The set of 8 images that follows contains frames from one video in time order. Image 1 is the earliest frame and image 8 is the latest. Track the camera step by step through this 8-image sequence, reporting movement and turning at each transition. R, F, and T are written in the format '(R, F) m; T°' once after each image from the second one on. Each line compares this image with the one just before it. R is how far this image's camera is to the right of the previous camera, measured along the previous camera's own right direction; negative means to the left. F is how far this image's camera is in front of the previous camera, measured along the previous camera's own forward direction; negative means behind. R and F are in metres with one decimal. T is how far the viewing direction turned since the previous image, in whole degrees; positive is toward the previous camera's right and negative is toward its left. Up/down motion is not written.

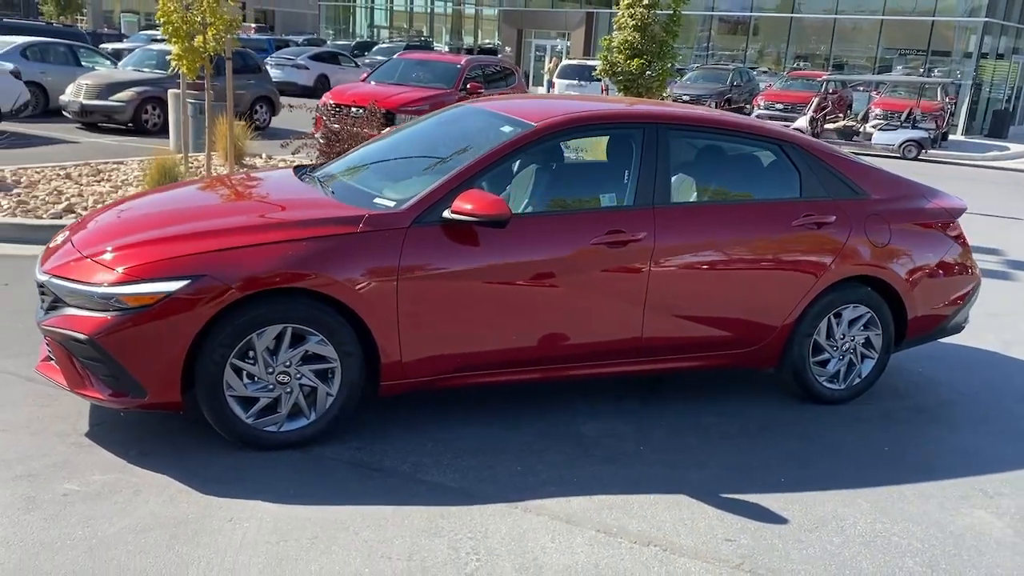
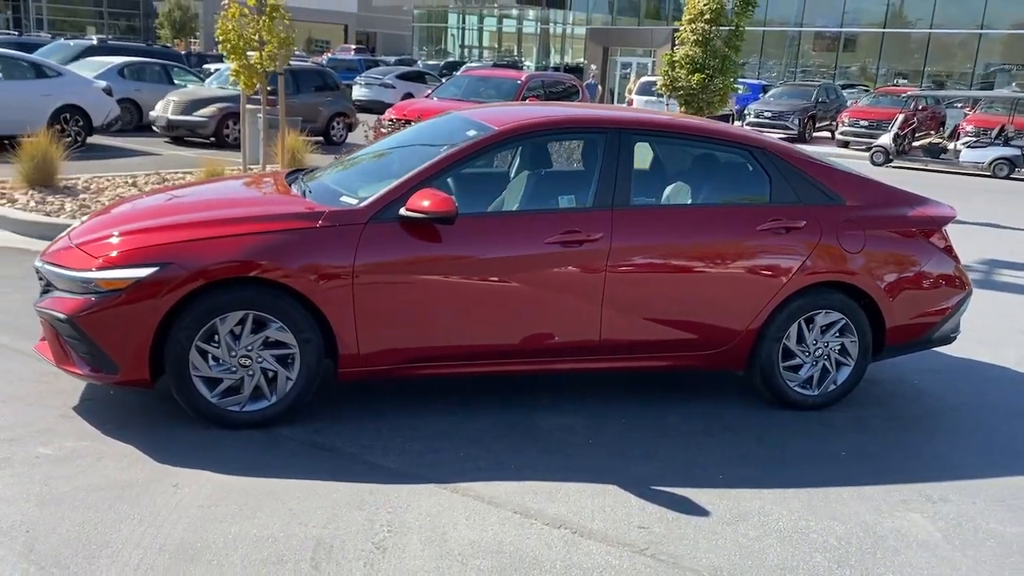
(+0.7, -0.2) m; -6°
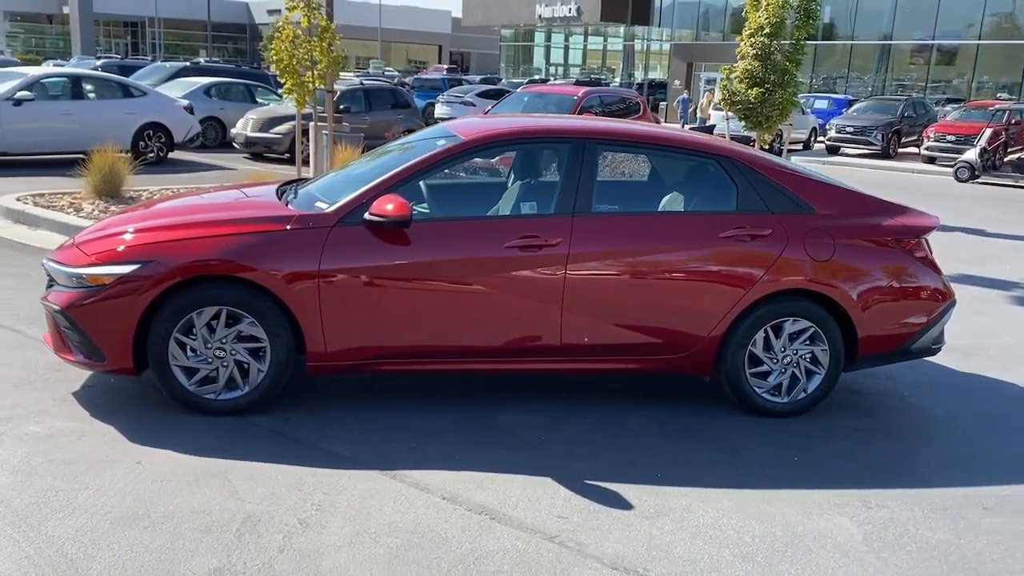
(+0.7, -0.2) m; -6°
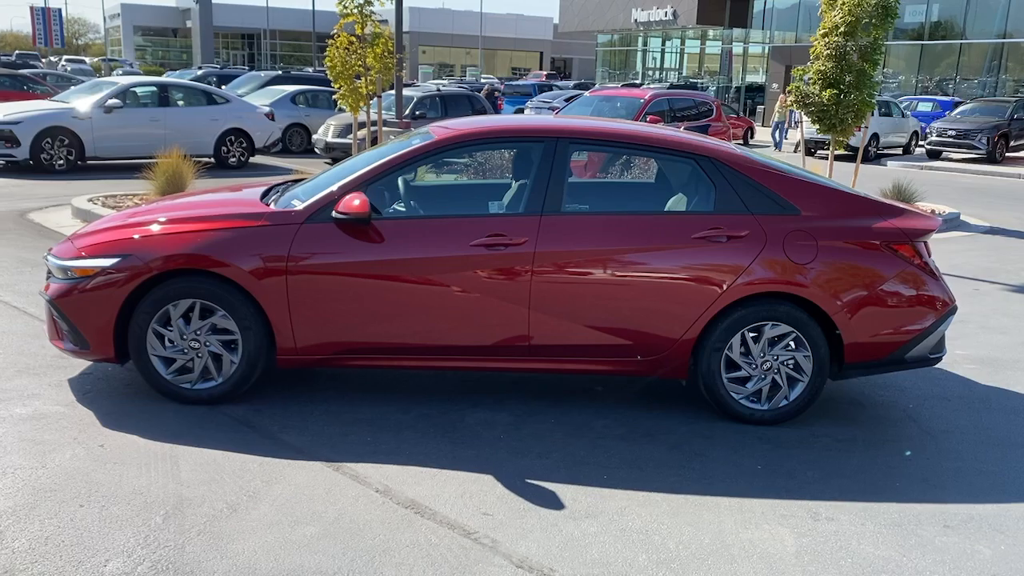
(+0.7, 0.0) m; -6°
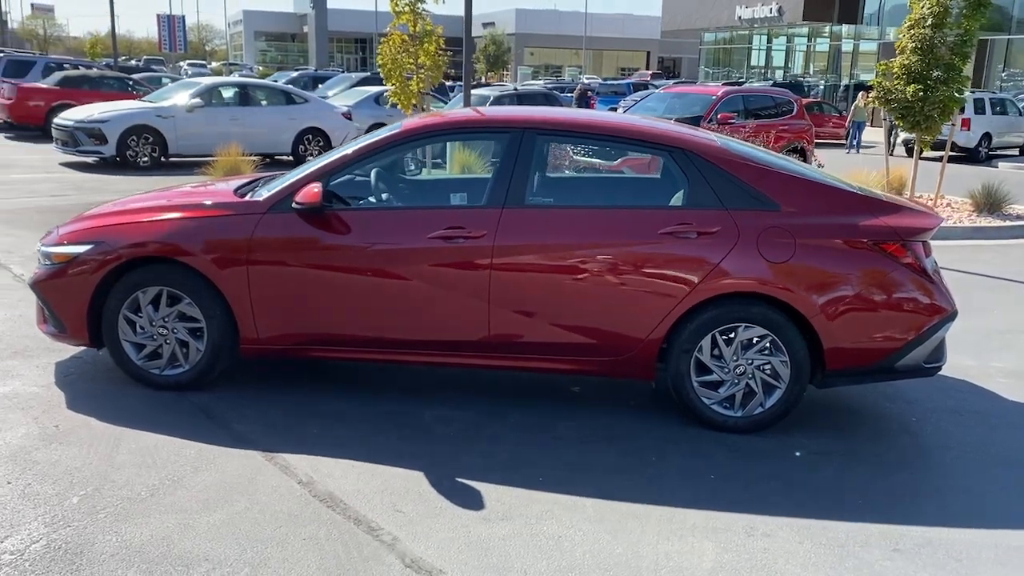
(+0.8, +0.2) m; -7°
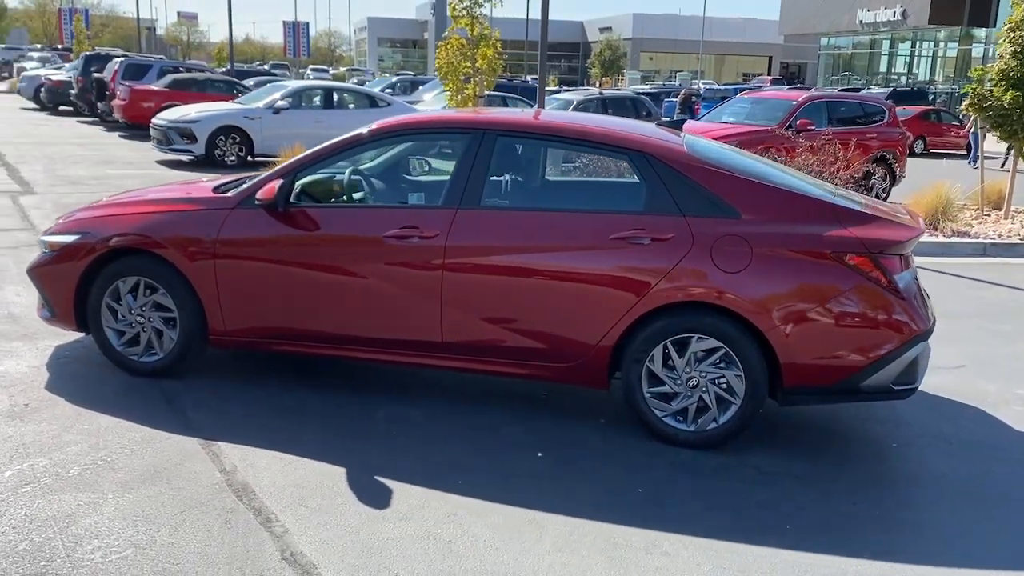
(+0.9, +0.1) m; -7°
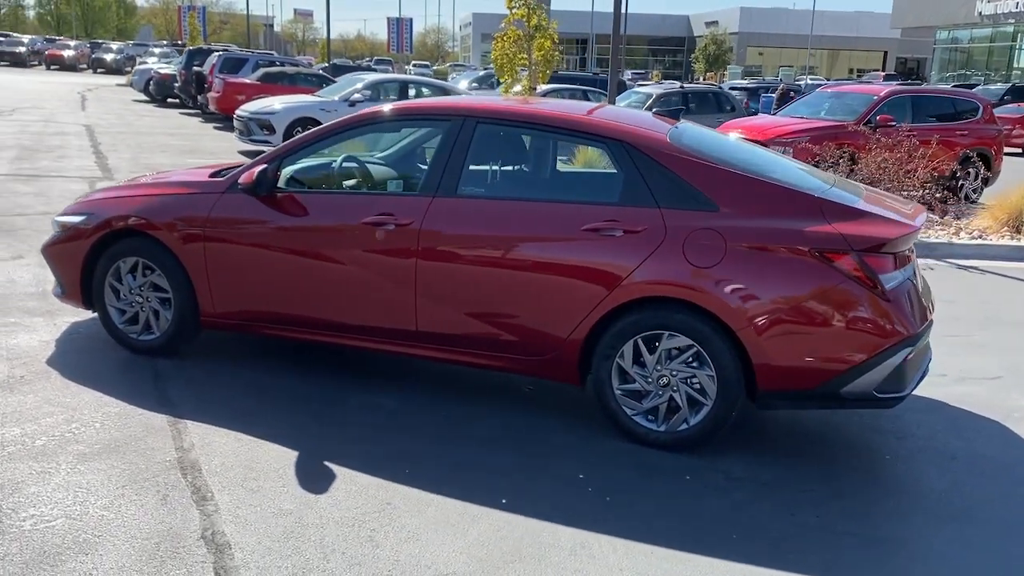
(+0.7, +0.1) m; -6°
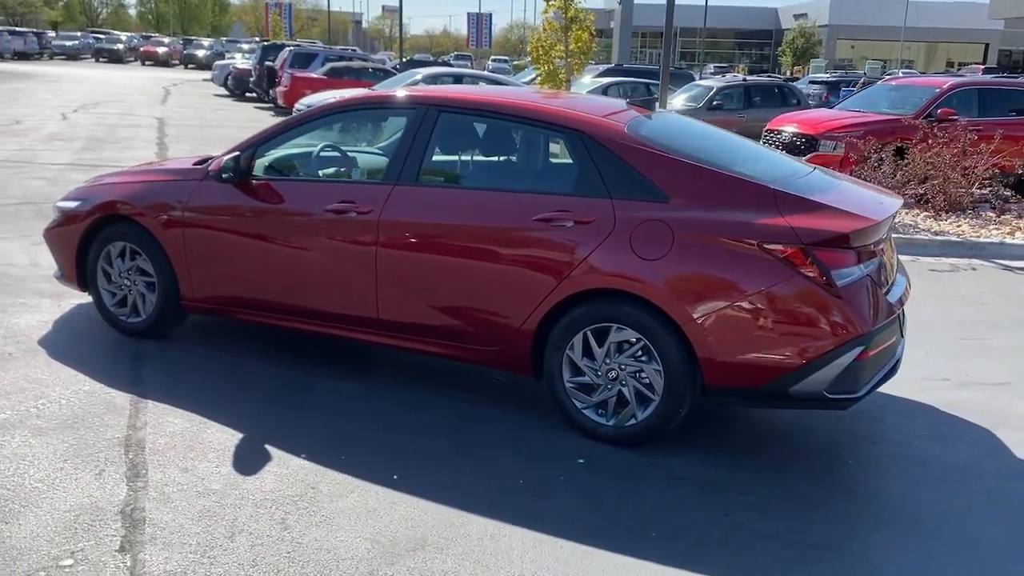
(+0.7, +0.1) m; -5°
